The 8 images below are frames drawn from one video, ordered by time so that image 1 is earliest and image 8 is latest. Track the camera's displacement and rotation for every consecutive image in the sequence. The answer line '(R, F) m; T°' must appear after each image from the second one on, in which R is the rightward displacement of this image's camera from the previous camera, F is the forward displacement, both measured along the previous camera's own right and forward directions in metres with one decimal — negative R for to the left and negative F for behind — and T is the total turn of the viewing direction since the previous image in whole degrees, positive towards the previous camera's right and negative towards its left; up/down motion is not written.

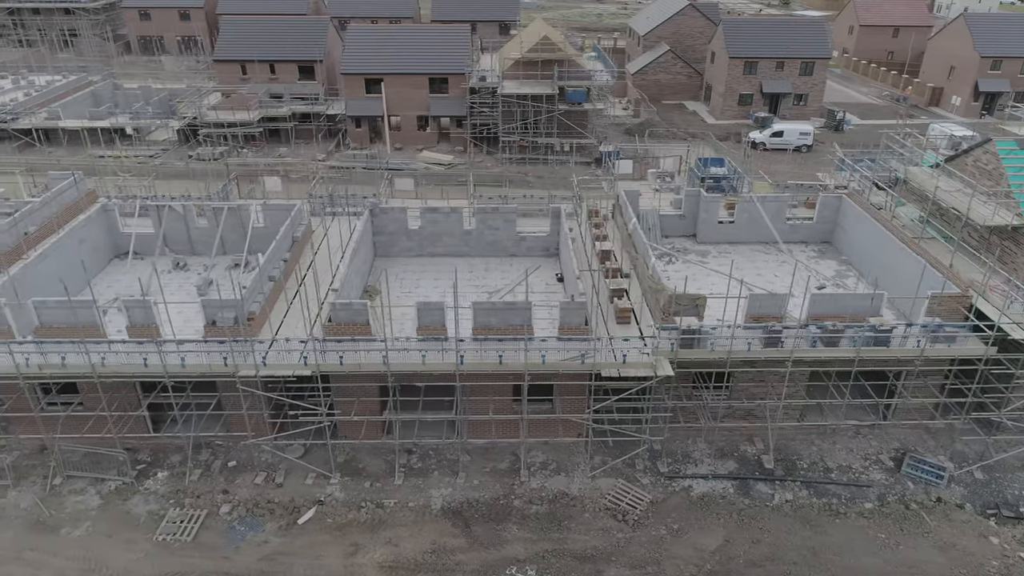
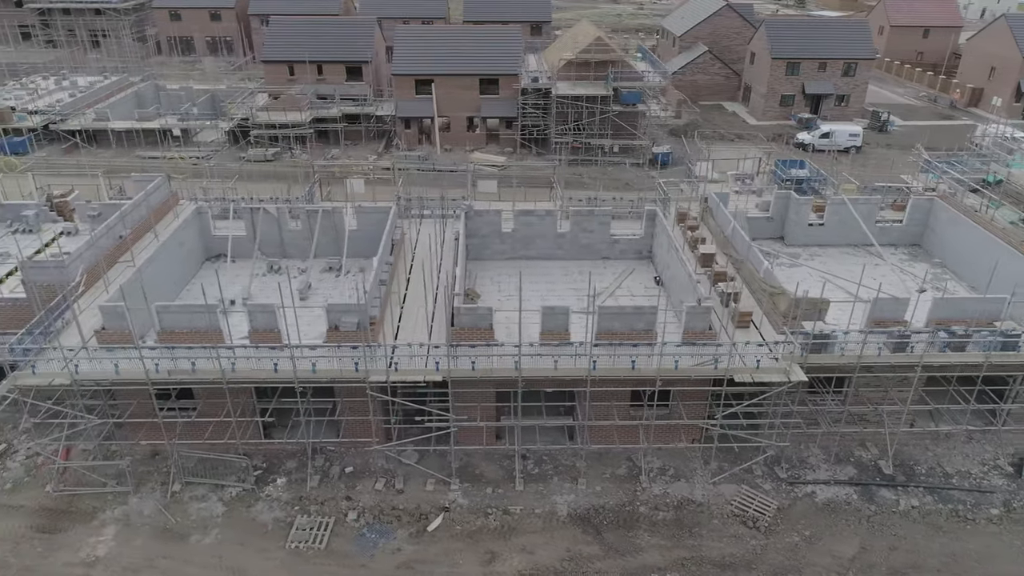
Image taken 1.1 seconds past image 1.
(-3.2, +0.2) m; 0°
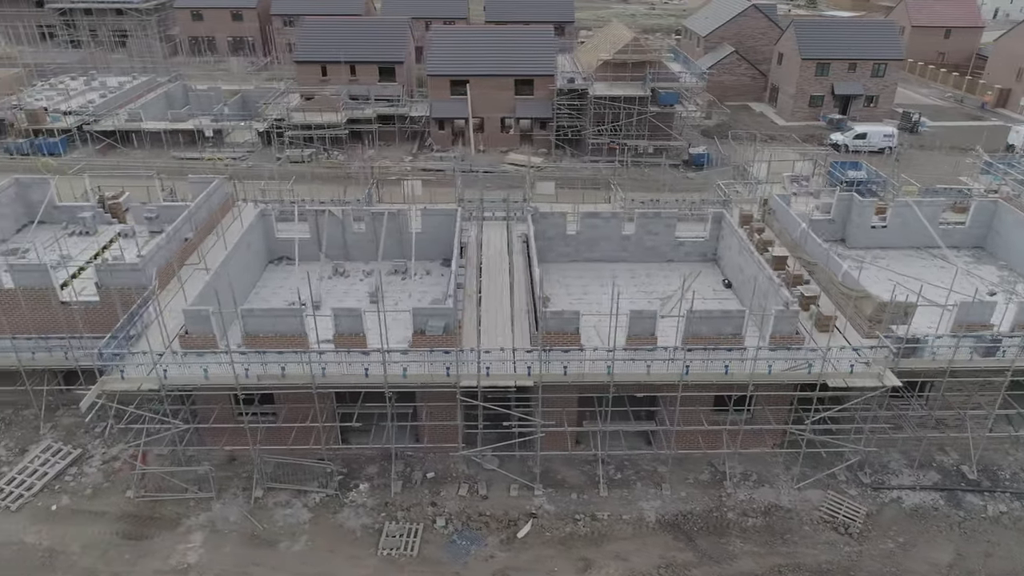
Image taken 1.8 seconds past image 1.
(-2.2, +0.2) m; 0°
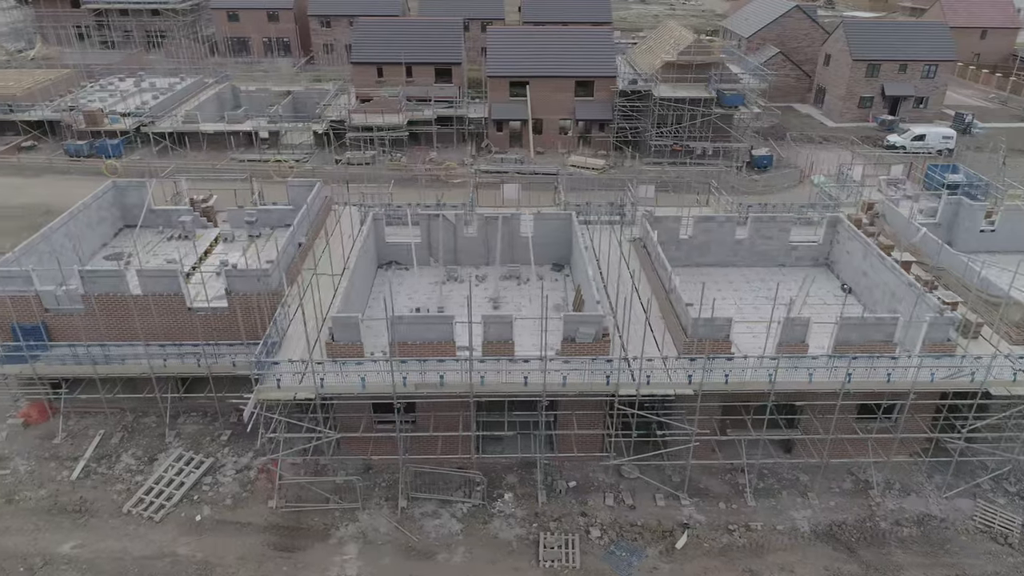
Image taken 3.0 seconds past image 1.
(-3.7, +0.3) m; 0°
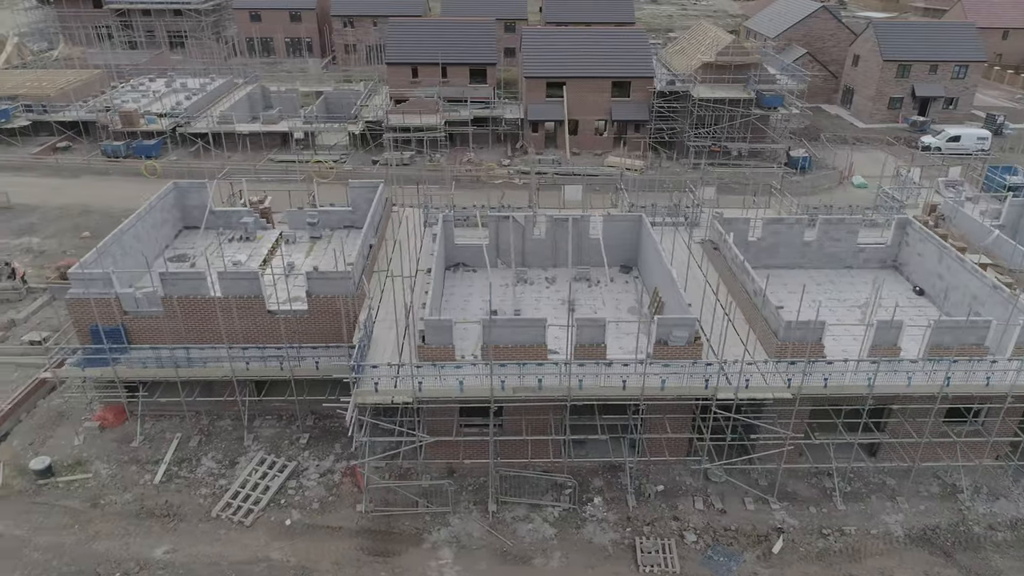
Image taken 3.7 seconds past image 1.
(-2.3, +0.1) m; 0°
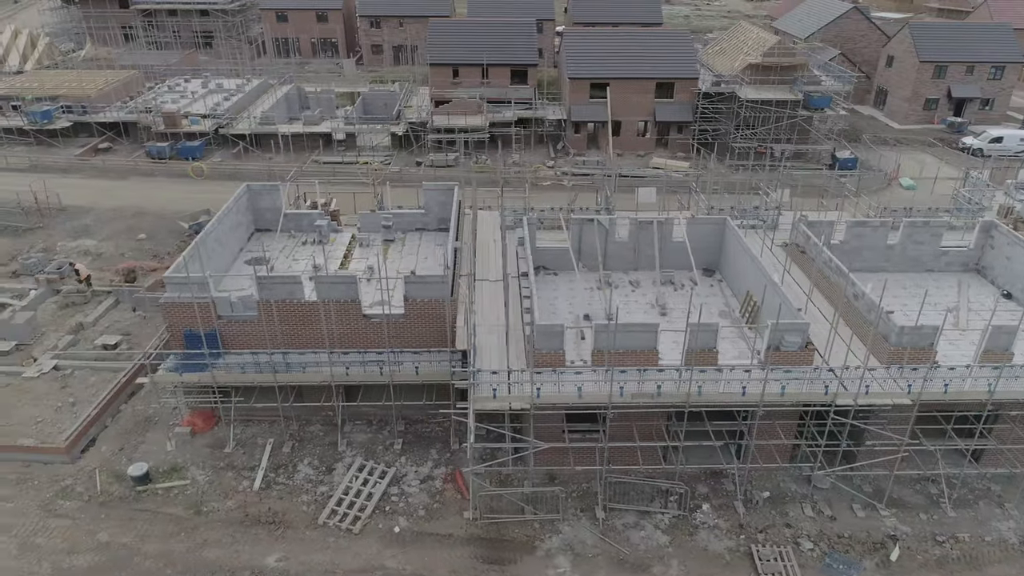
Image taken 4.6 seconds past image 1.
(-2.7, +0.2) m; 0°
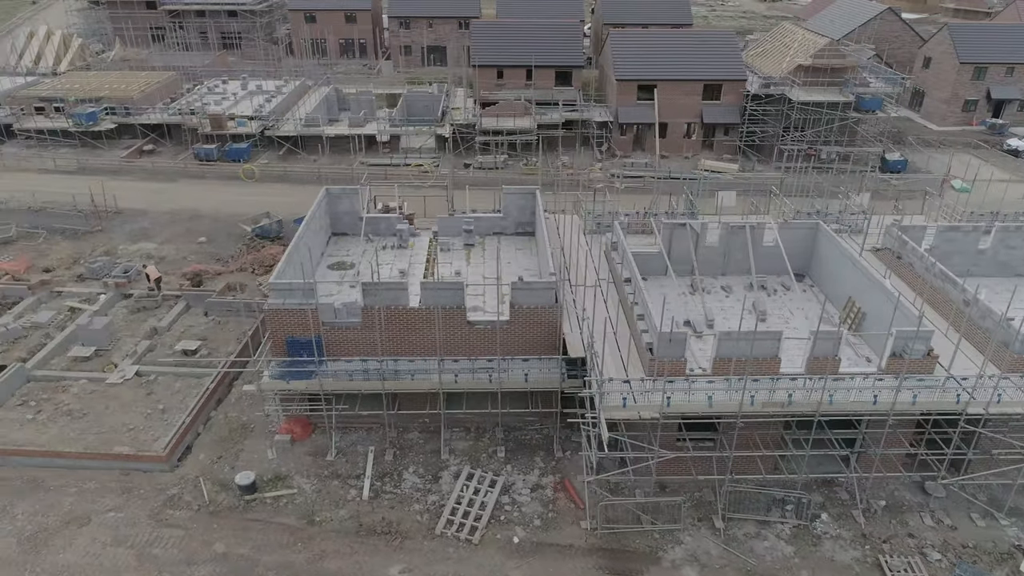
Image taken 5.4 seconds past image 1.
(-2.9, +0.2) m; 0°
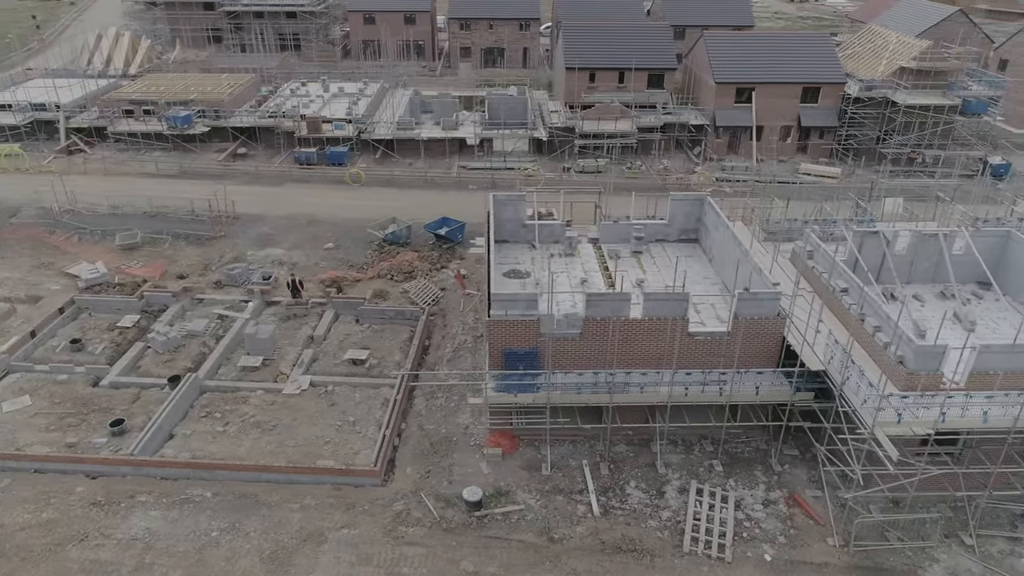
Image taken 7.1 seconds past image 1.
(-5.9, +0.4) m; 0°
